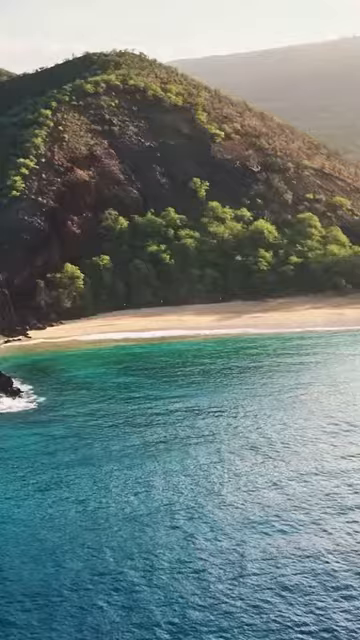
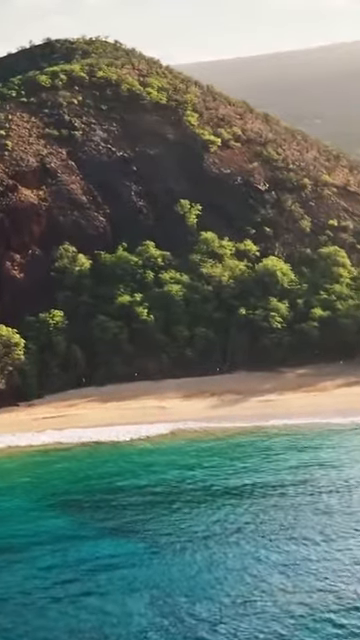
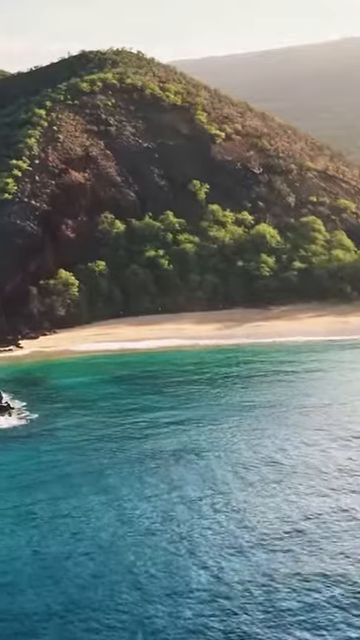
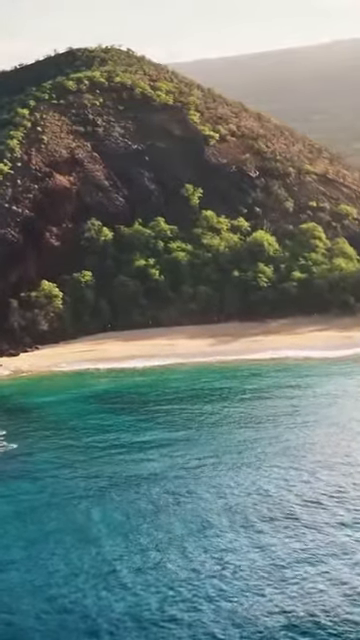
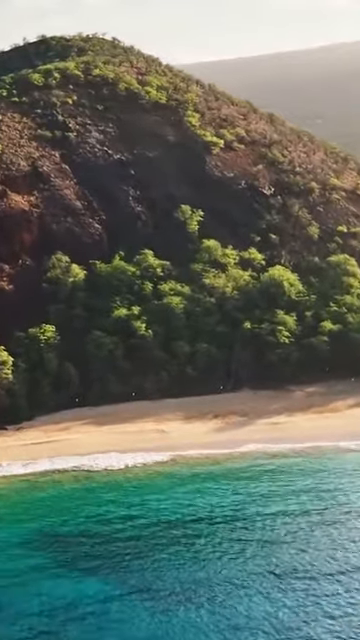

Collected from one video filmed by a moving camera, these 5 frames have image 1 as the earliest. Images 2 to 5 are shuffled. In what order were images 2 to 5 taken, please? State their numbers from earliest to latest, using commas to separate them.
3, 4, 2, 5
